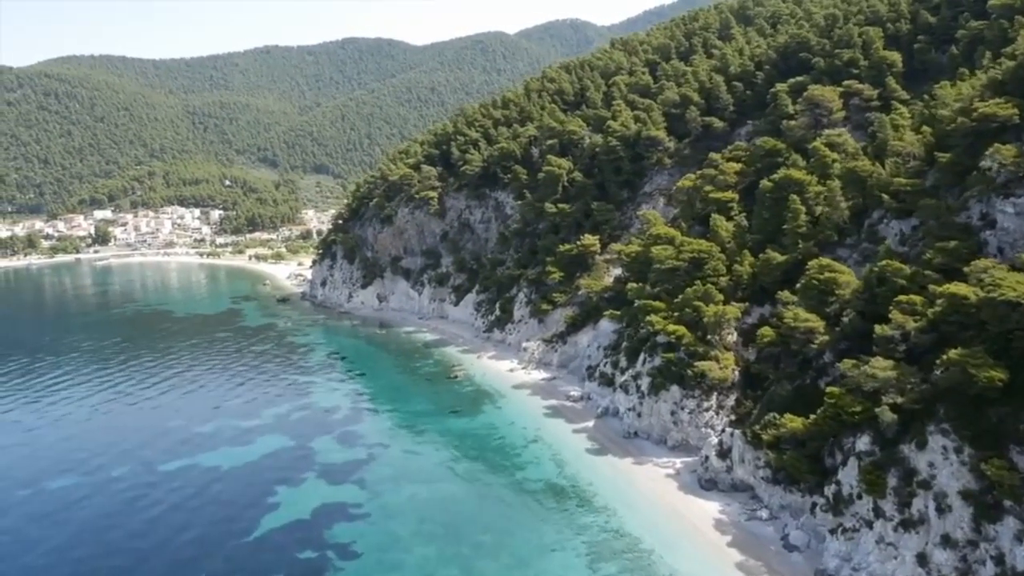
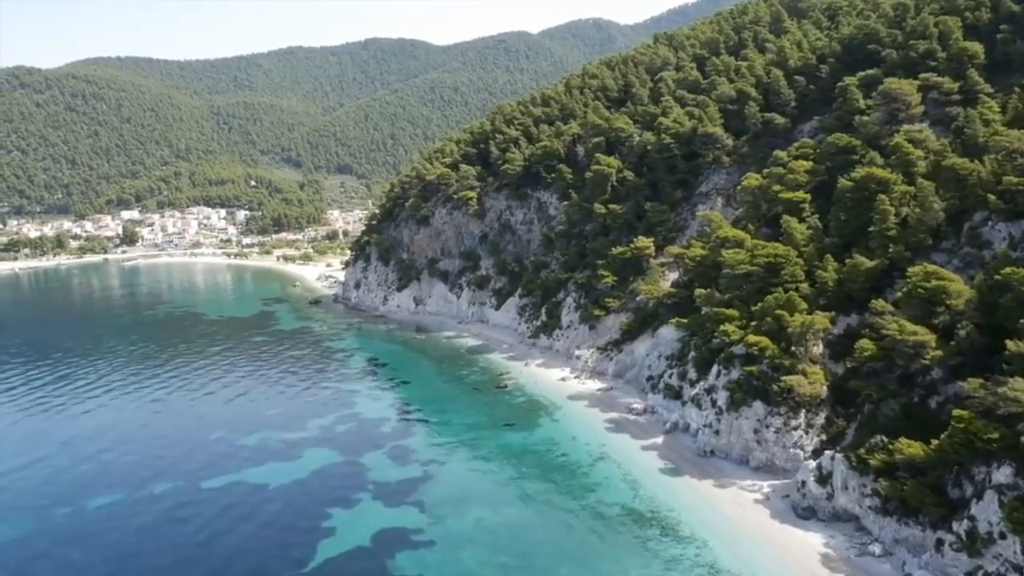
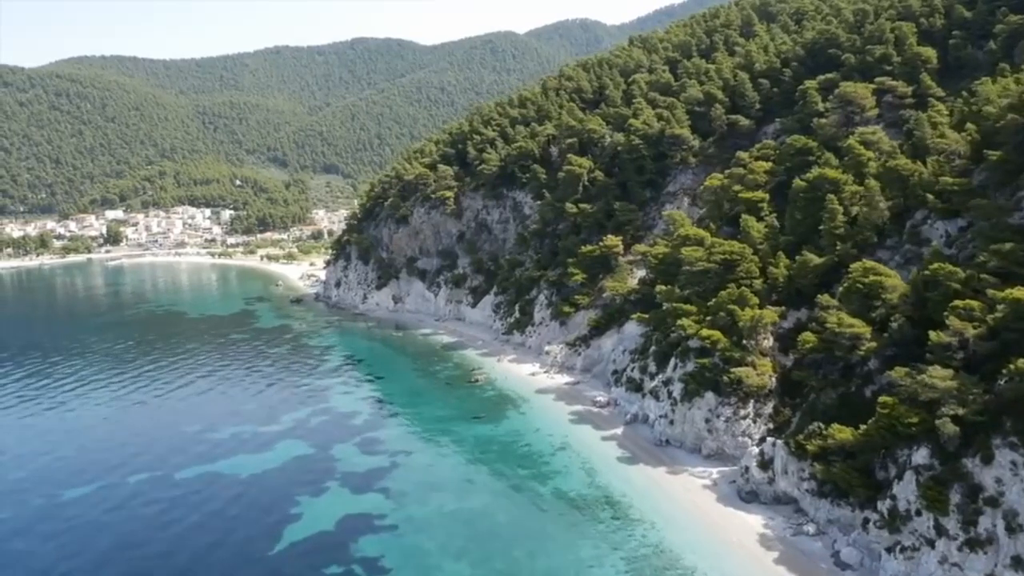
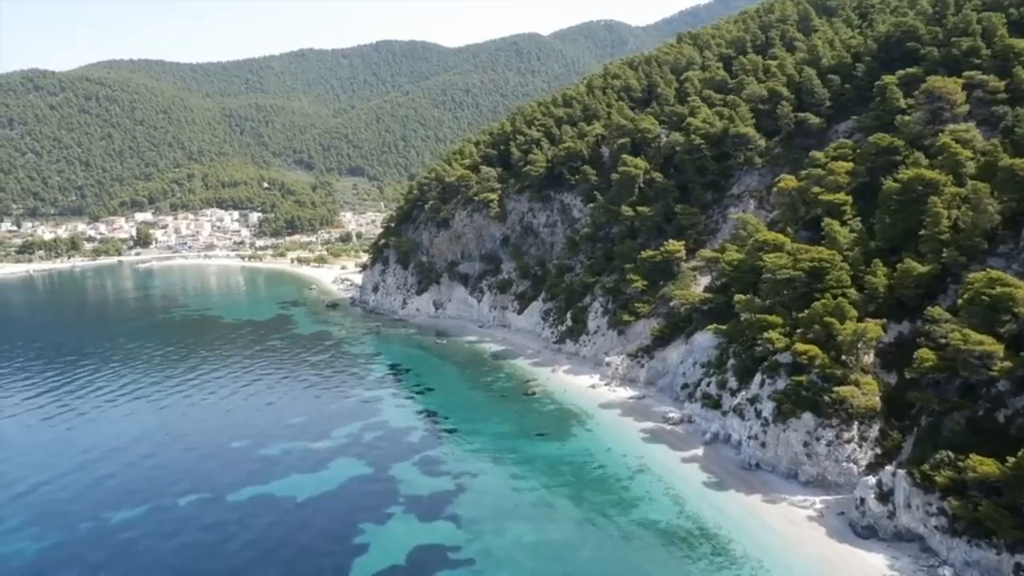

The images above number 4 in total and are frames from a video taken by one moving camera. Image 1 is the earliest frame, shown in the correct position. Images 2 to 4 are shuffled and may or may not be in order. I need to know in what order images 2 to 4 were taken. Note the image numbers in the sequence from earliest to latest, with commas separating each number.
3, 2, 4
